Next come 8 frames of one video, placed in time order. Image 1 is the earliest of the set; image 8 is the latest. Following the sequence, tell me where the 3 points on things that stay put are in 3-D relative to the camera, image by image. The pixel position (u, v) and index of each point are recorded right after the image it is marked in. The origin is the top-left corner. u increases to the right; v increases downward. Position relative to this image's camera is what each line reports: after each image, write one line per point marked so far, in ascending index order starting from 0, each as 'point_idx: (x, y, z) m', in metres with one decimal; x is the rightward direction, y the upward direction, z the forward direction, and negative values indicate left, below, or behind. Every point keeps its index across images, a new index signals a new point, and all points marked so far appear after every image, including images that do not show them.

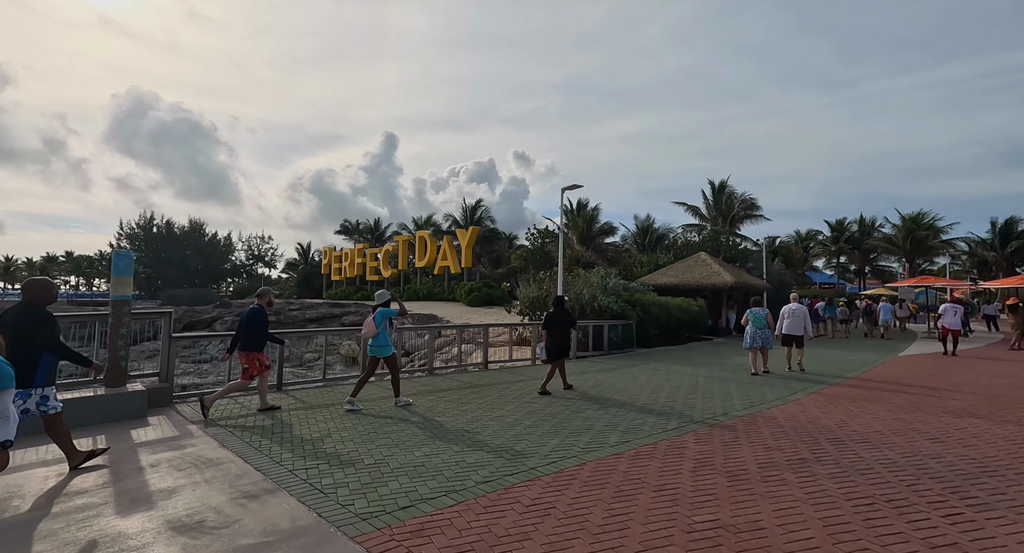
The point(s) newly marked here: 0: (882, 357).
0: (+11.8, -2.6, +17.6) m
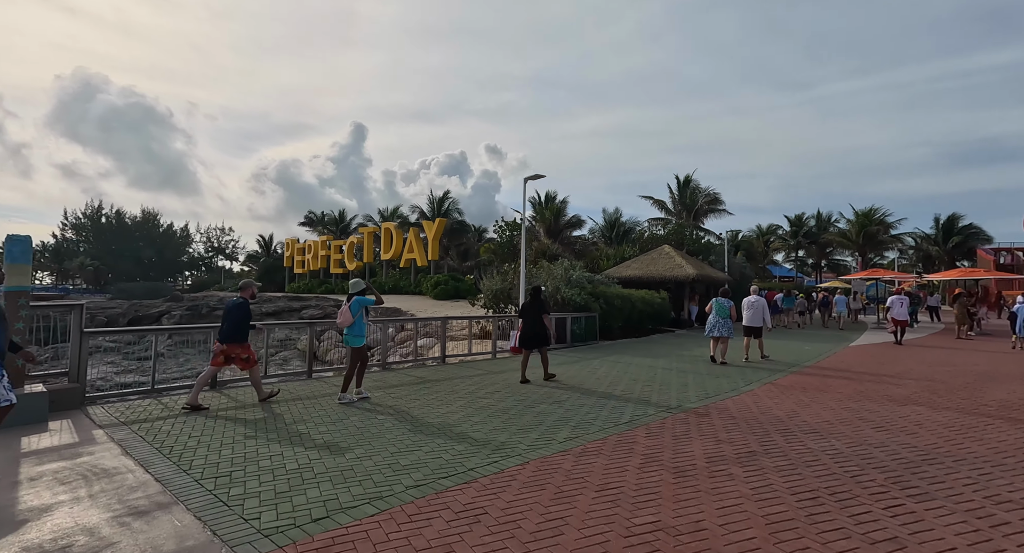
0: (+10.6, -2.3, +18.1) m
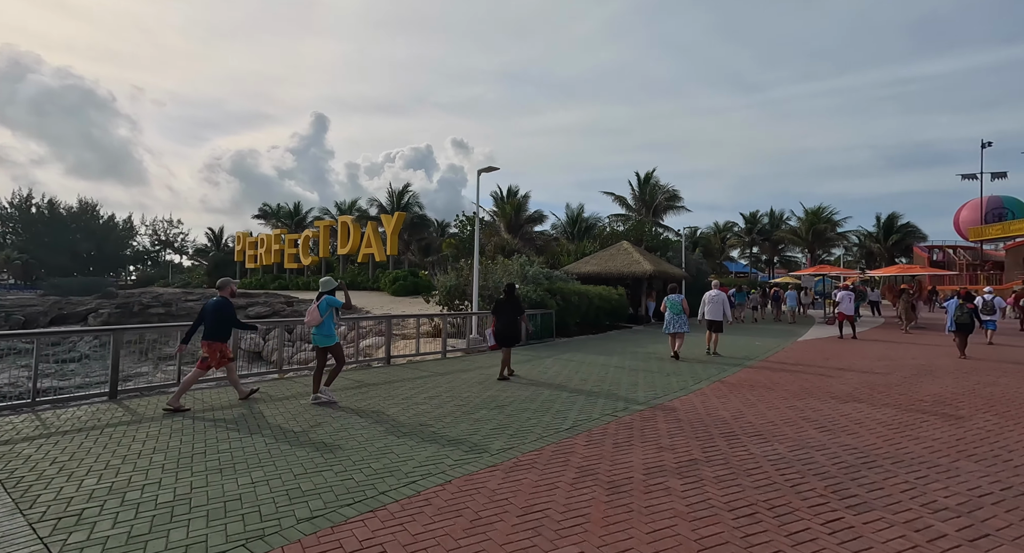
0: (+9.1, -2.2, +18.5) m
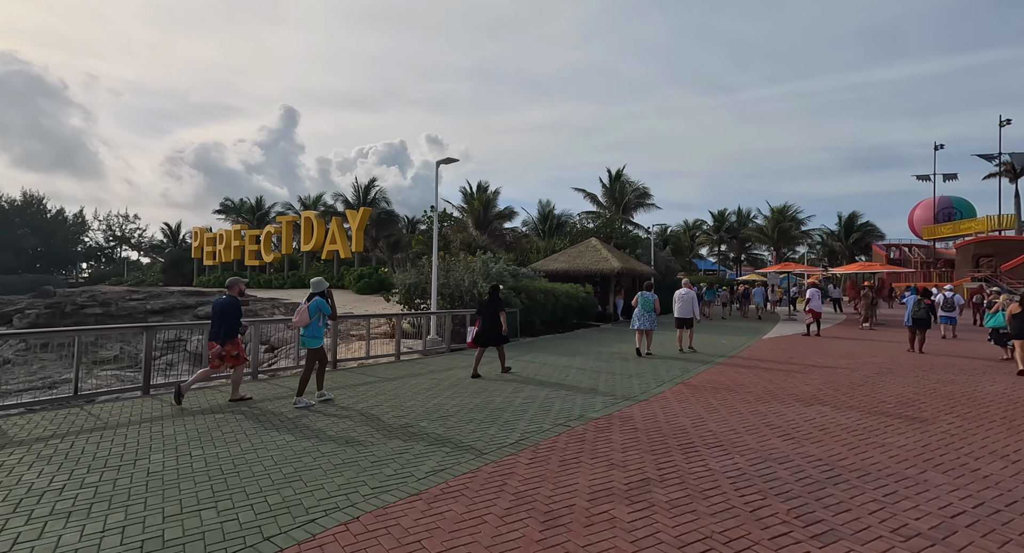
0: (+8.0, -2.1, +18.4) m
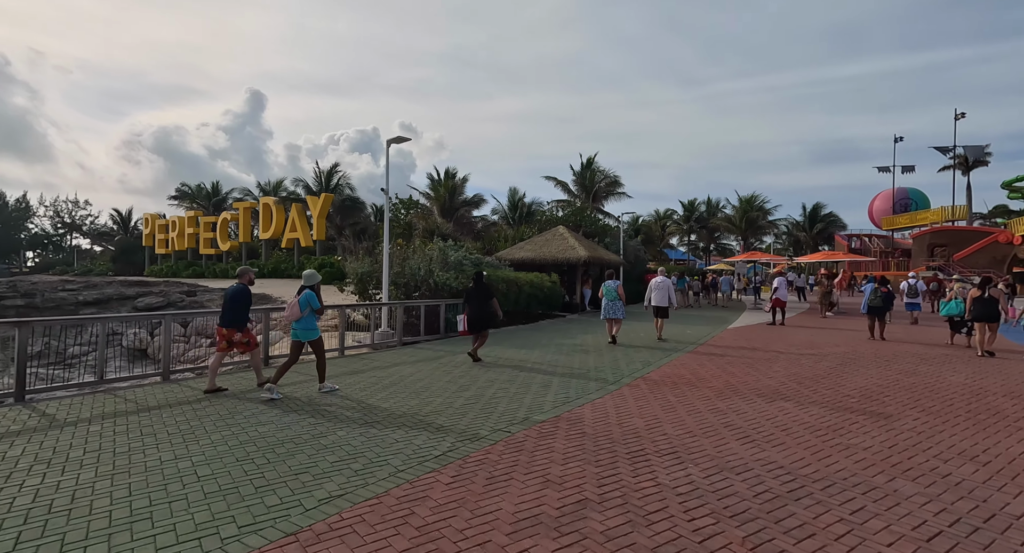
0: (+6.7, -1.7, +18.2) m
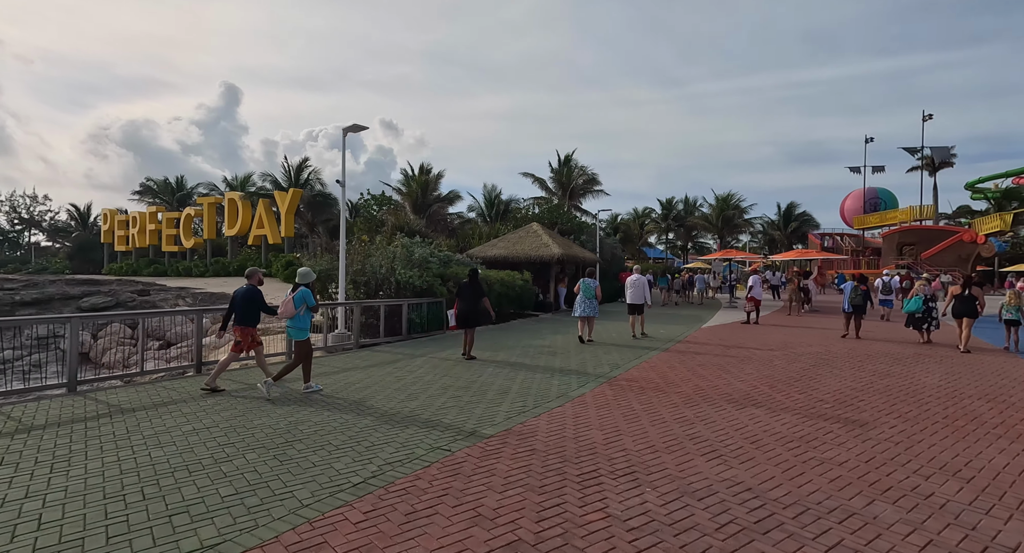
0: (+5.8, -1.7, +17.9) m
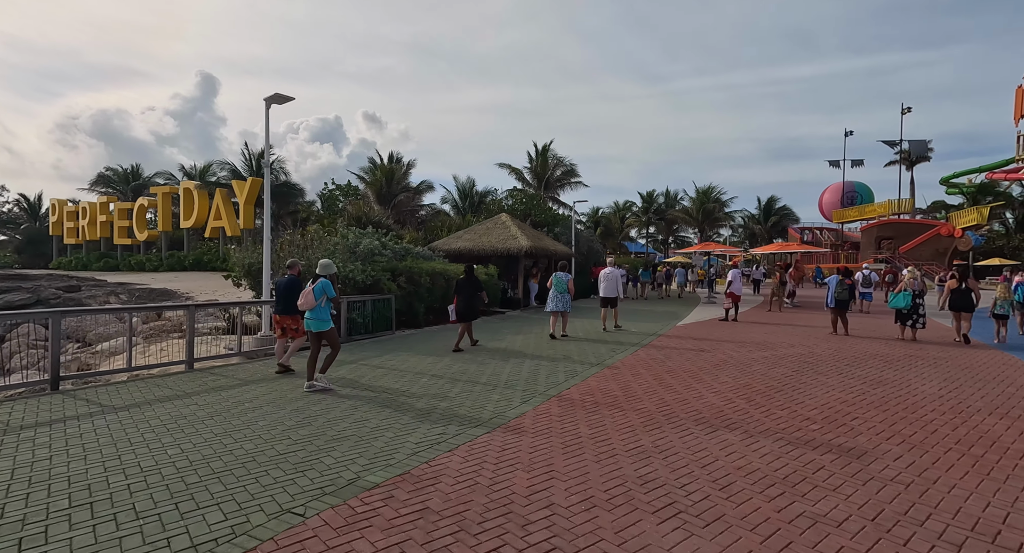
0: (+4.7, -1.5, +16.9) m
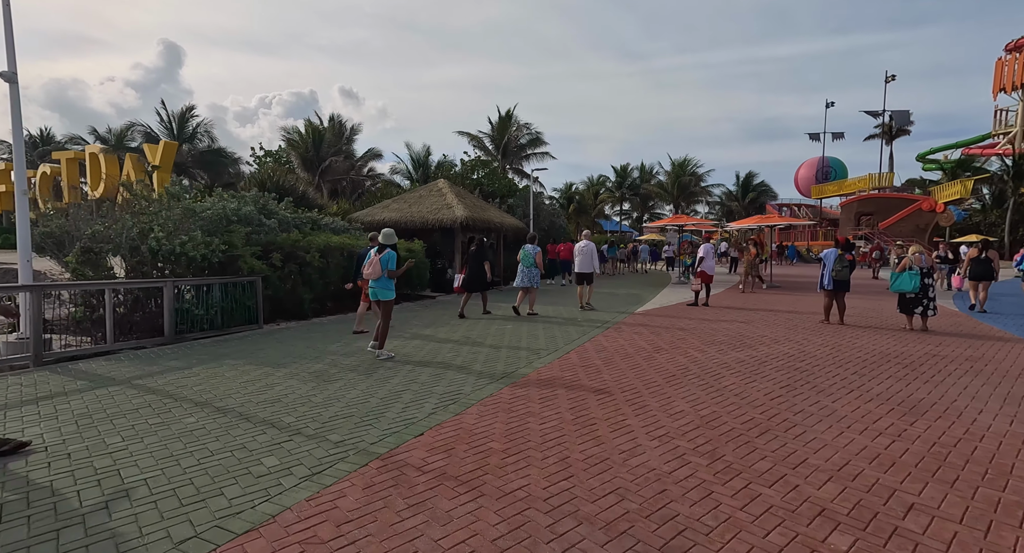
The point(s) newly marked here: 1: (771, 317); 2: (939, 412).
0: (+2.9, -0.9, +14.2) m
1: (+5.6, -0.9, +11.9) m
2: (+4.0, -1.3, +5.2) m
